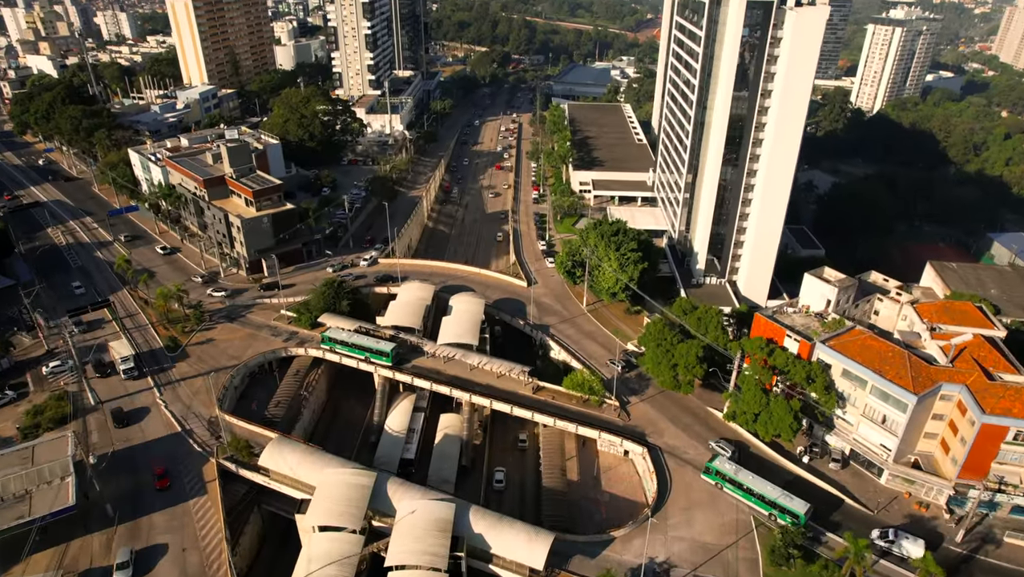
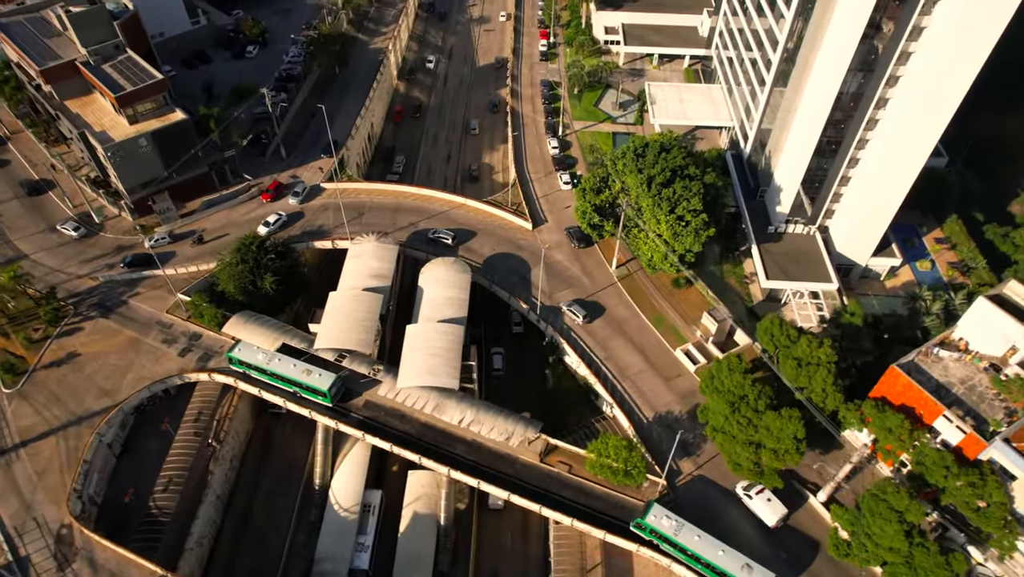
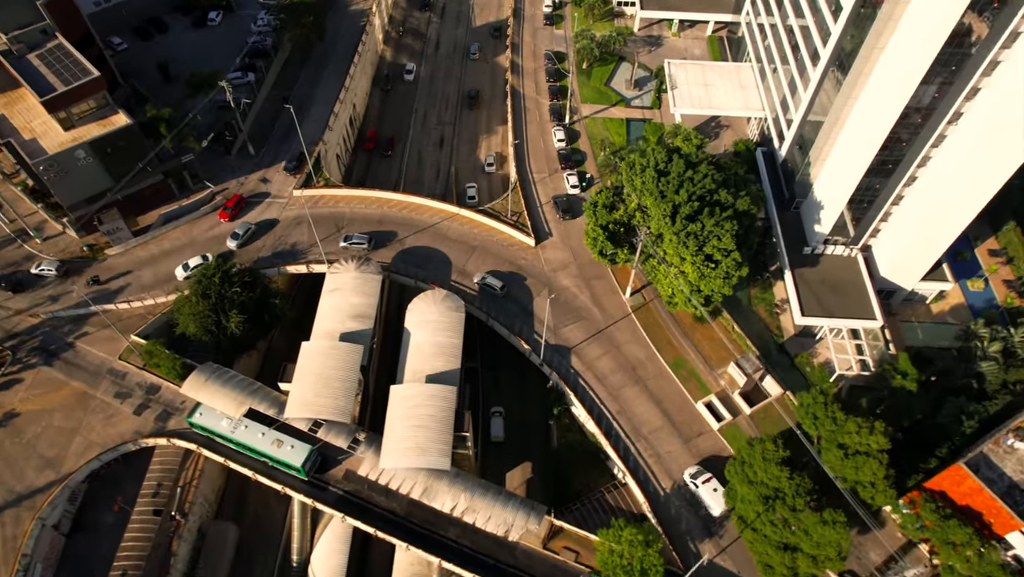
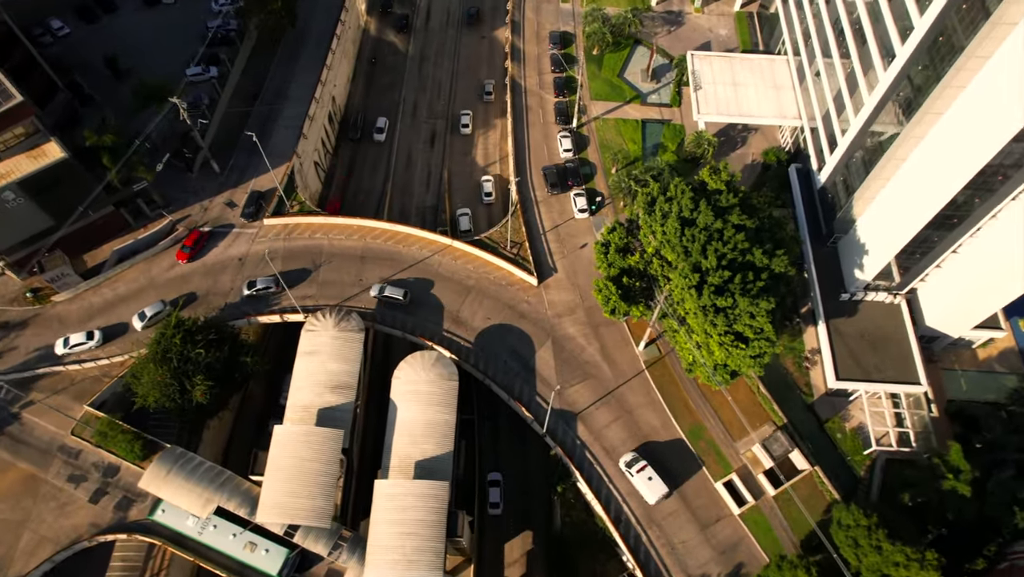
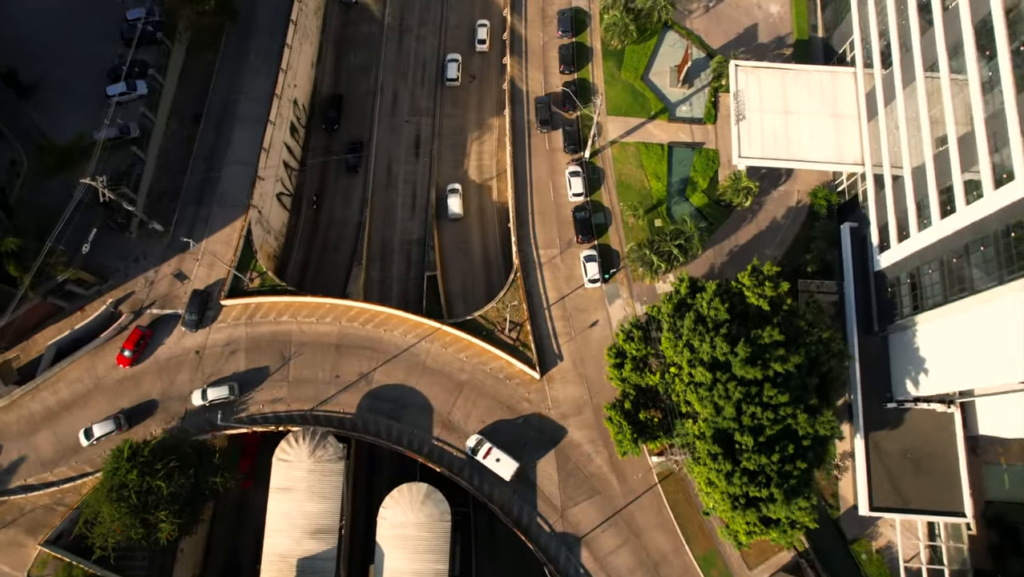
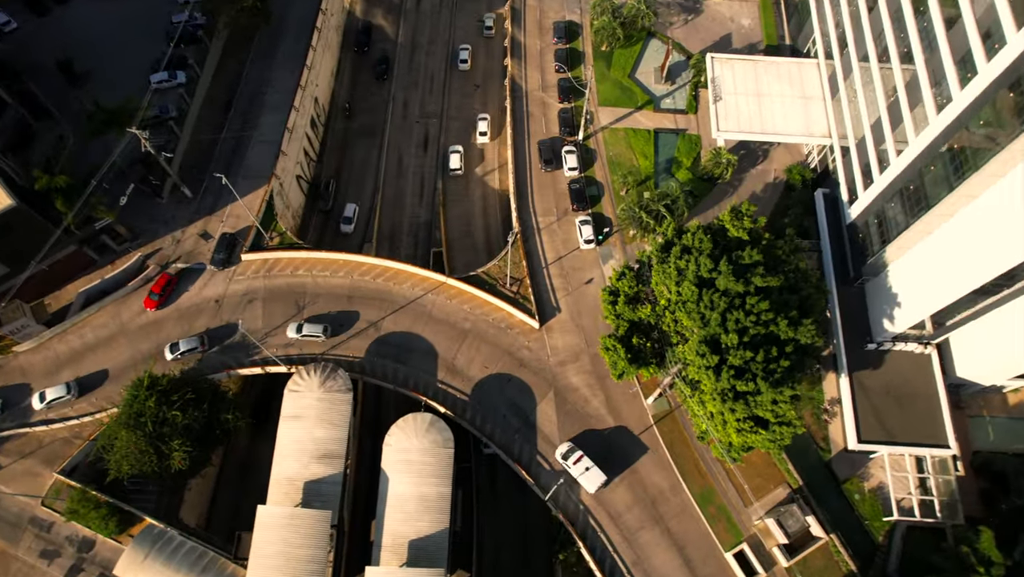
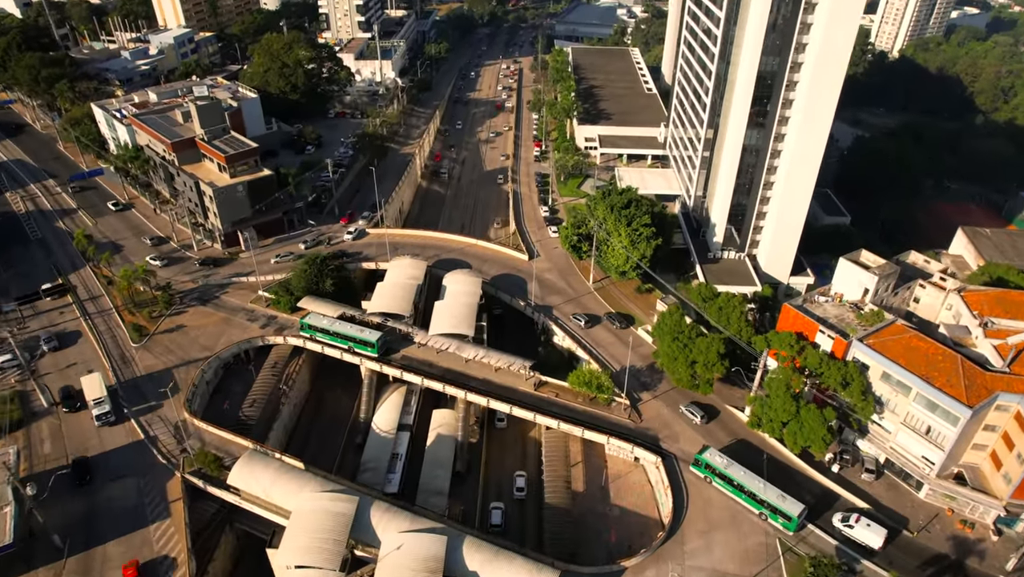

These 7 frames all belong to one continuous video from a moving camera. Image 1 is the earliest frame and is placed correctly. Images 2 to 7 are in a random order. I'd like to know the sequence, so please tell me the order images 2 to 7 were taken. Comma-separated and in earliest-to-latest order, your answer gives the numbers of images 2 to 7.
7, 2, 3, 4, 6, 5
